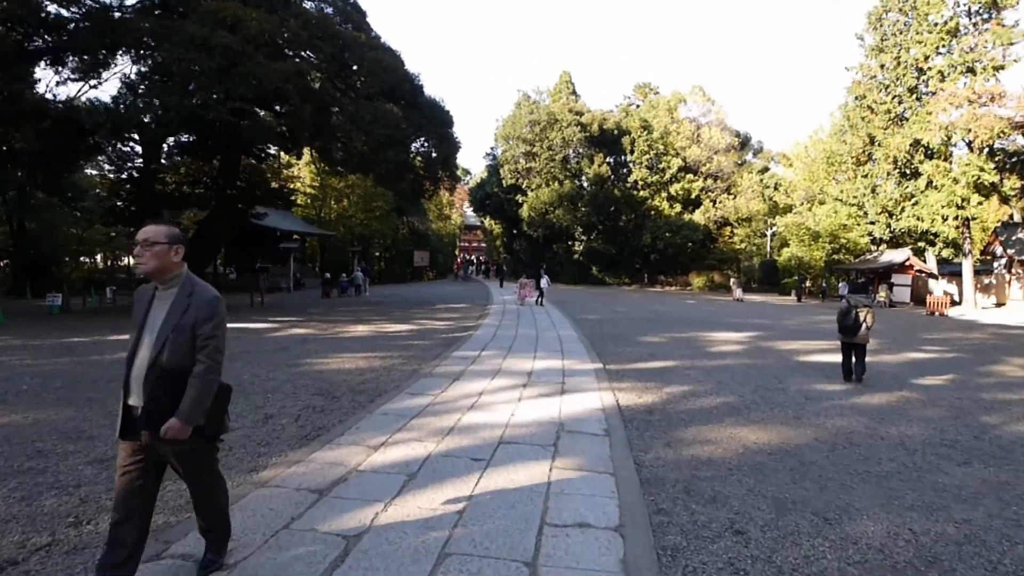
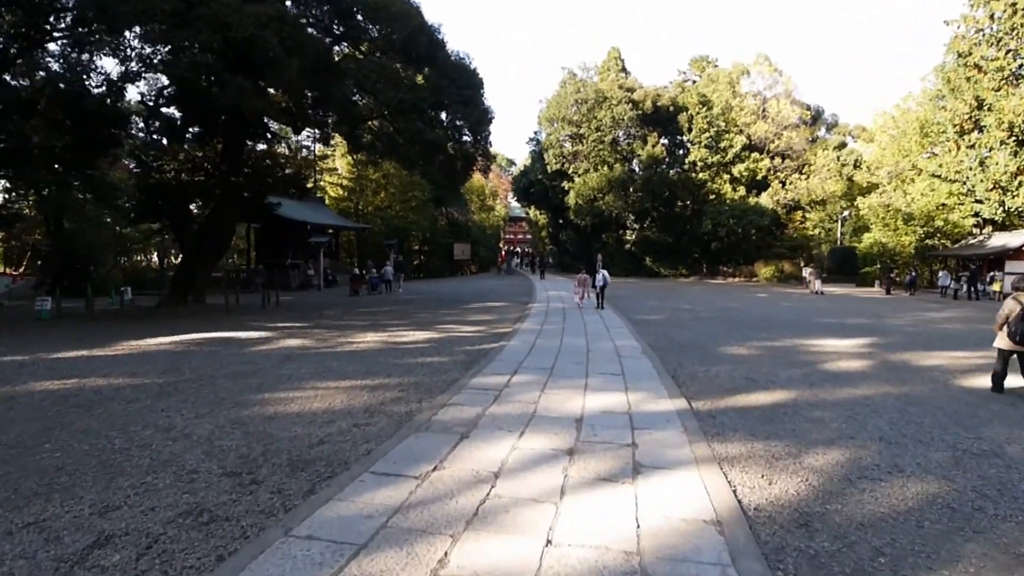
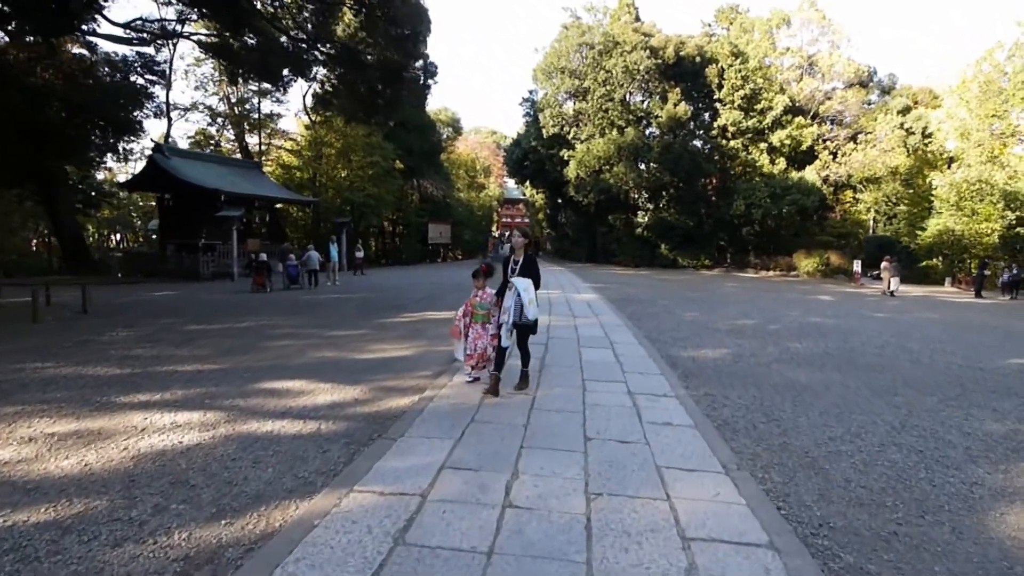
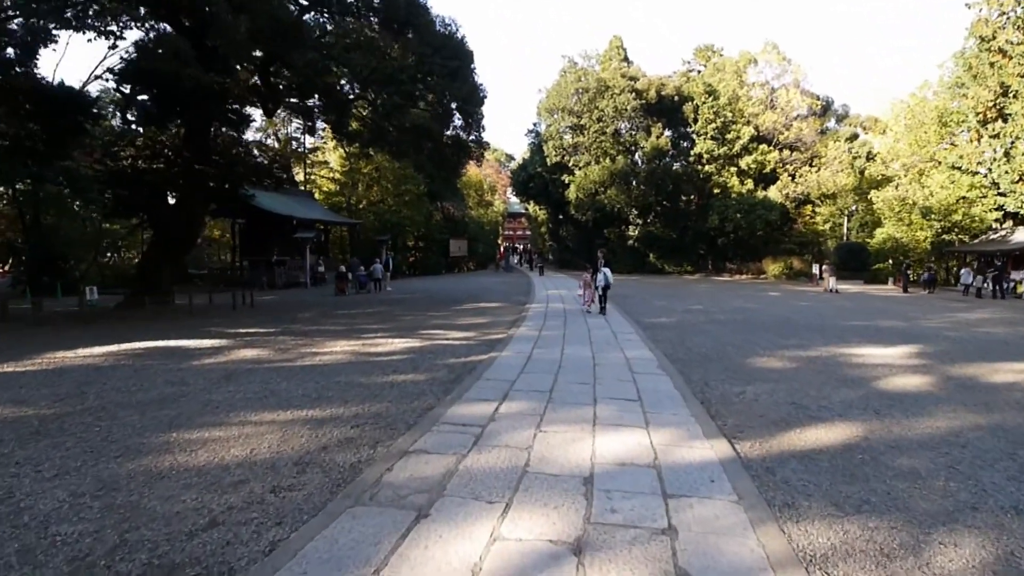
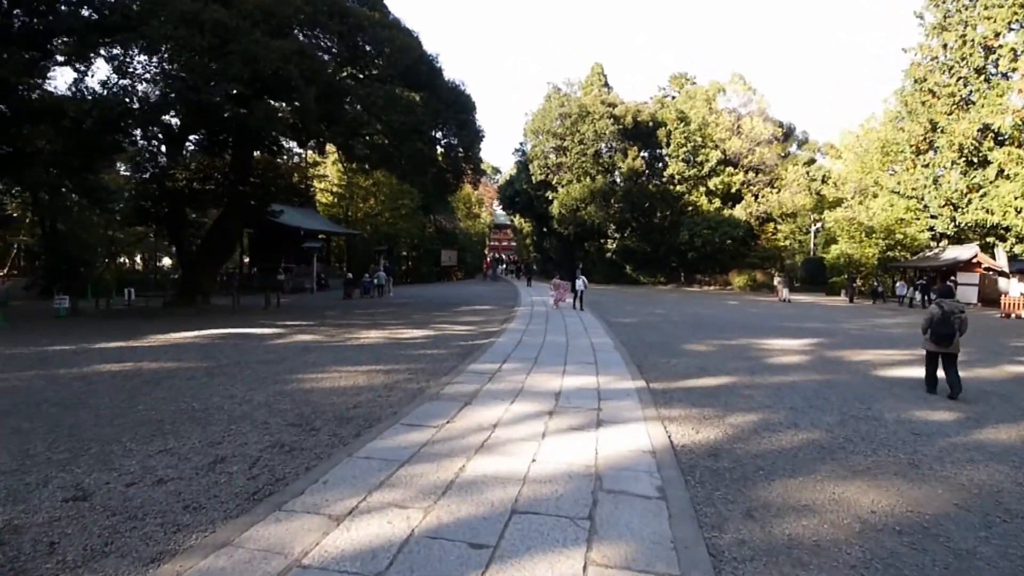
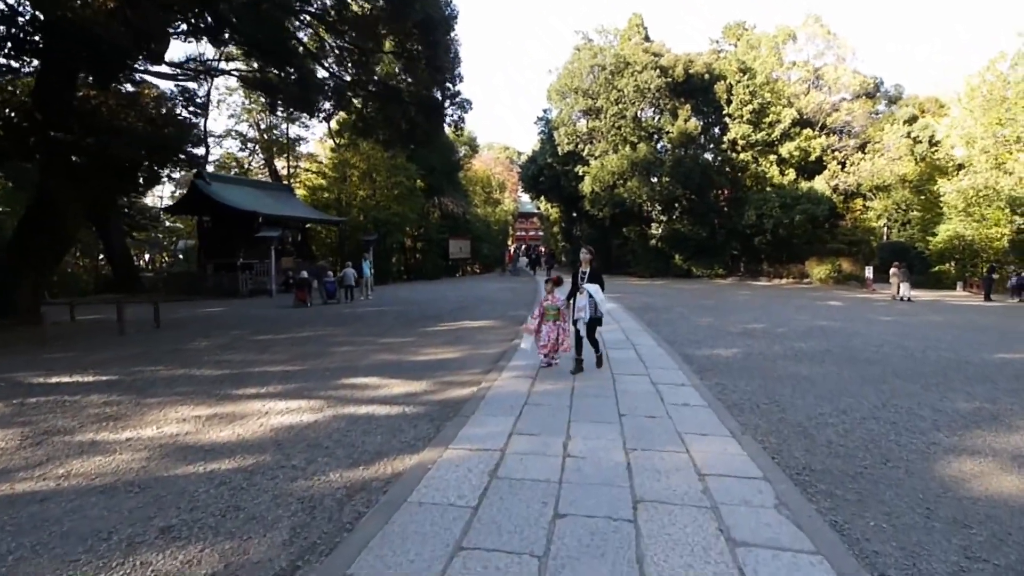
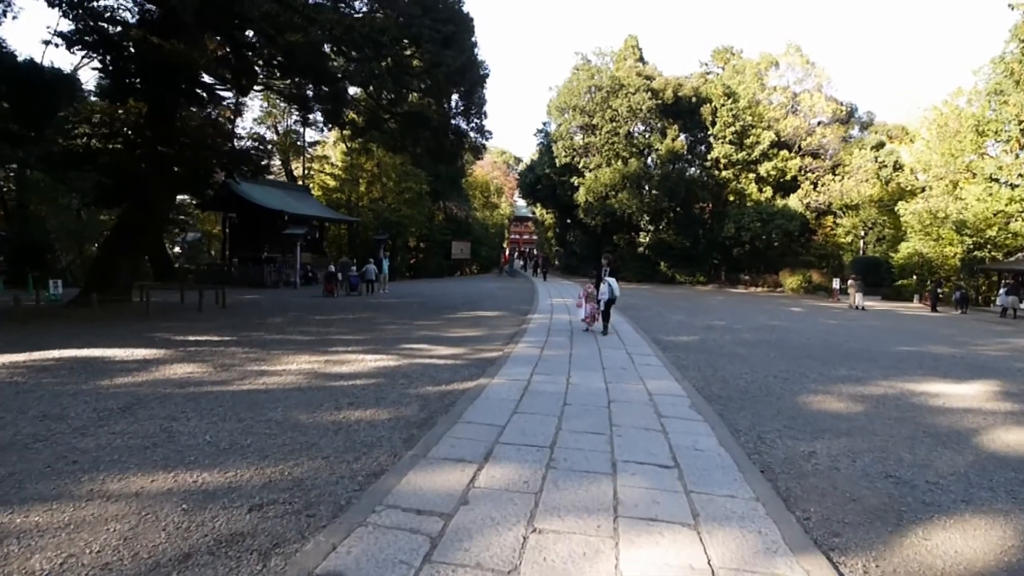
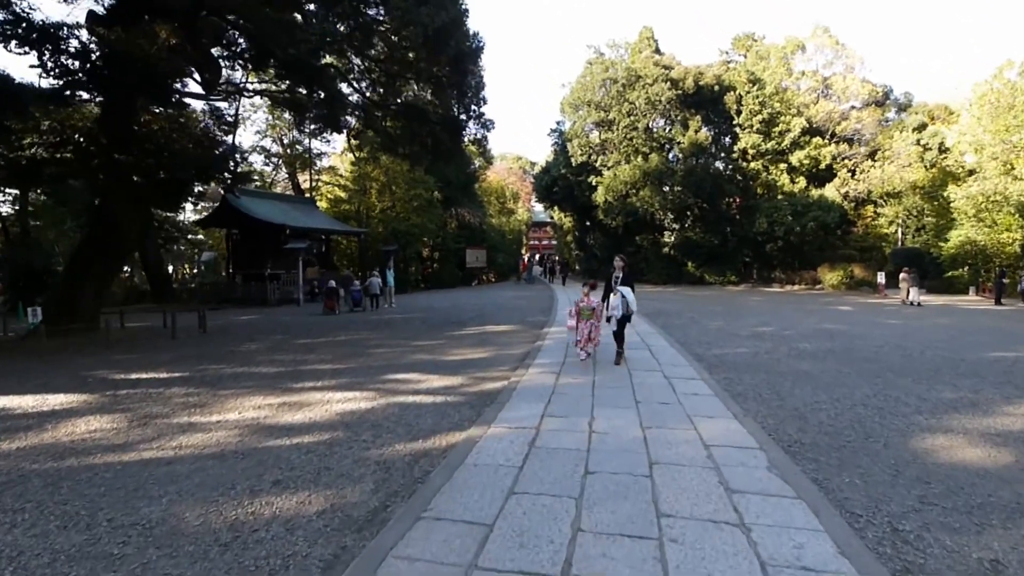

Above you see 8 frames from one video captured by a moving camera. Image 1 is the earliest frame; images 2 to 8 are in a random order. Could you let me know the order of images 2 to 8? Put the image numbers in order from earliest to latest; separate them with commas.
5, 2, 4, 7, 8, 6, 3
